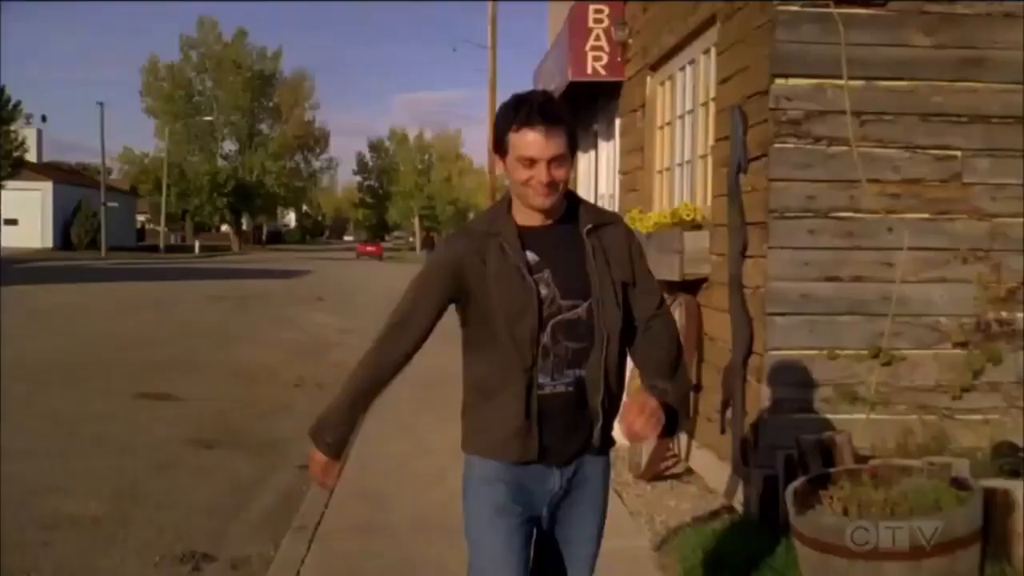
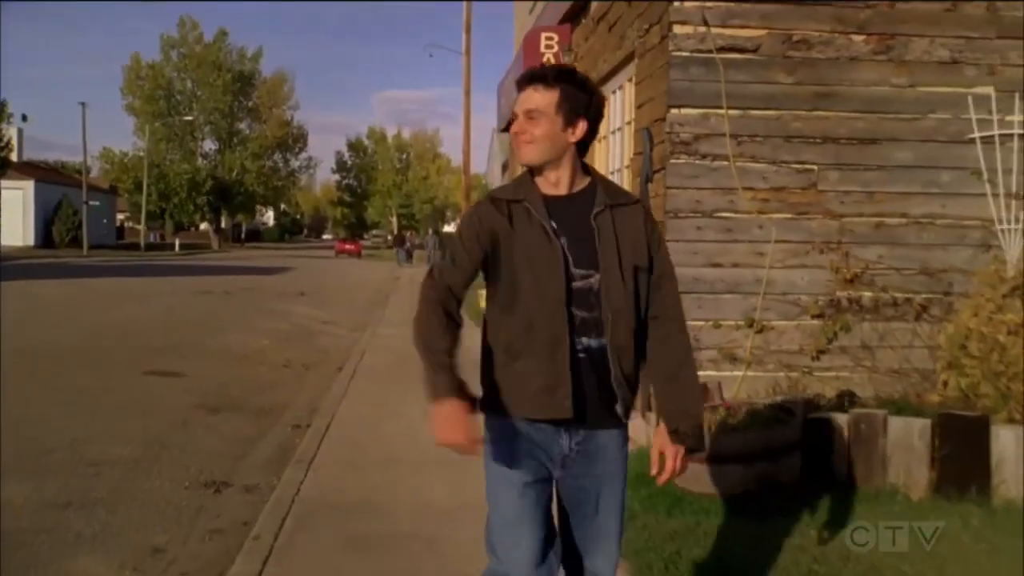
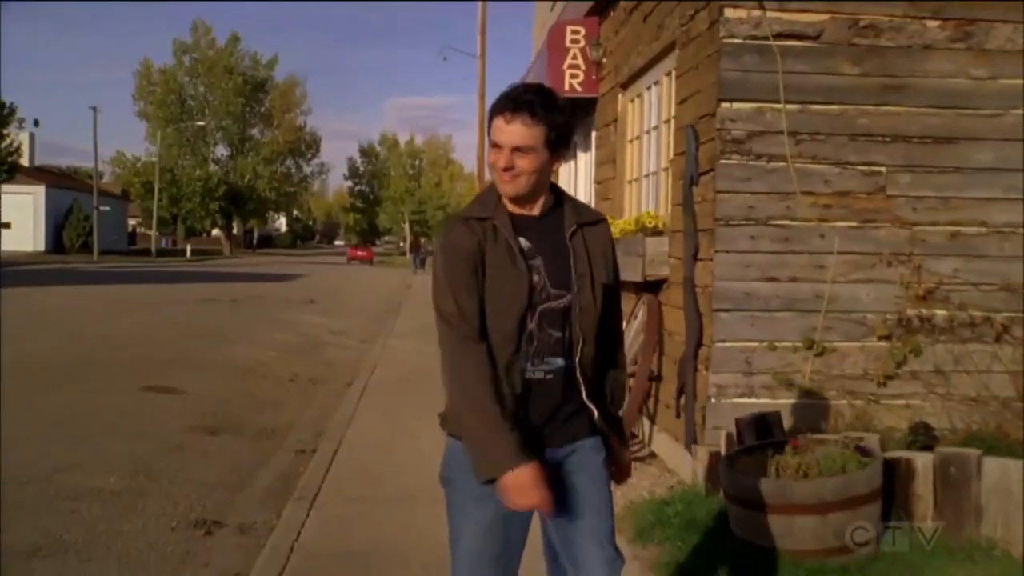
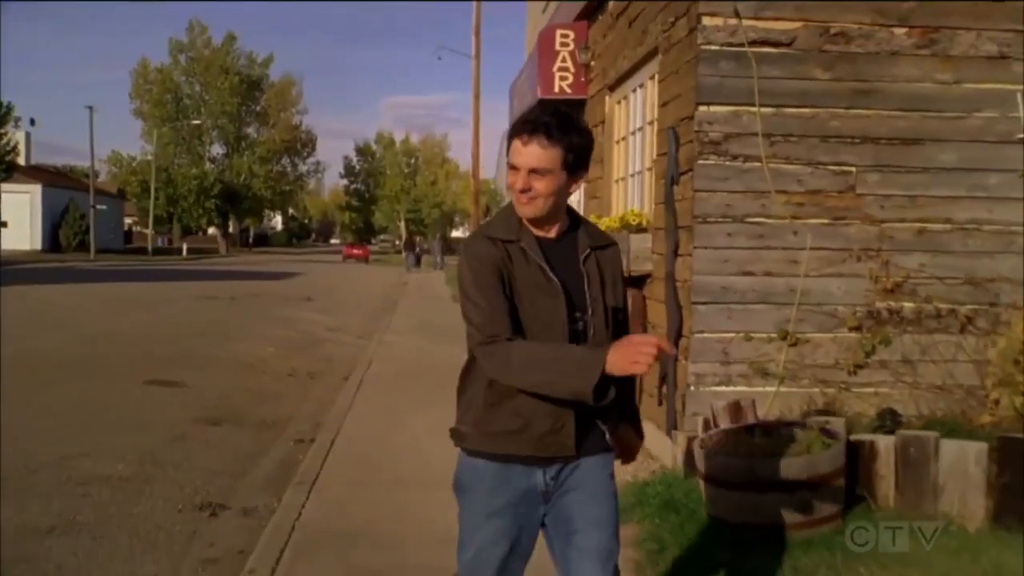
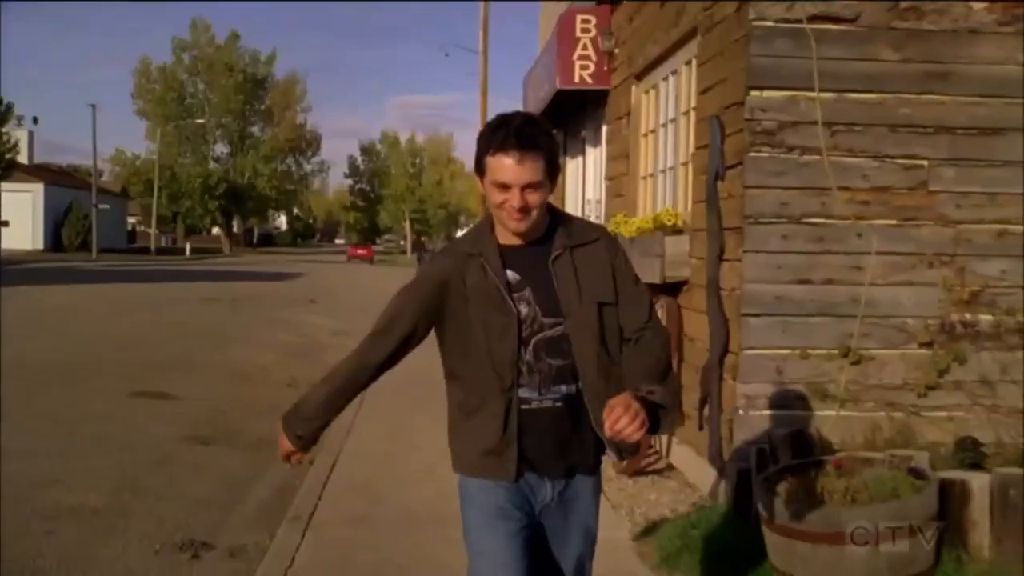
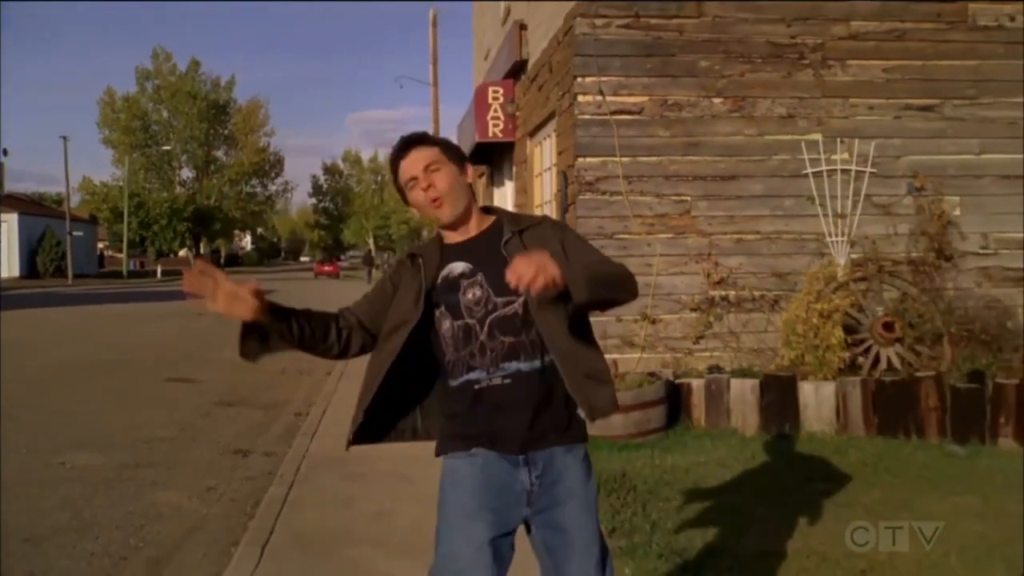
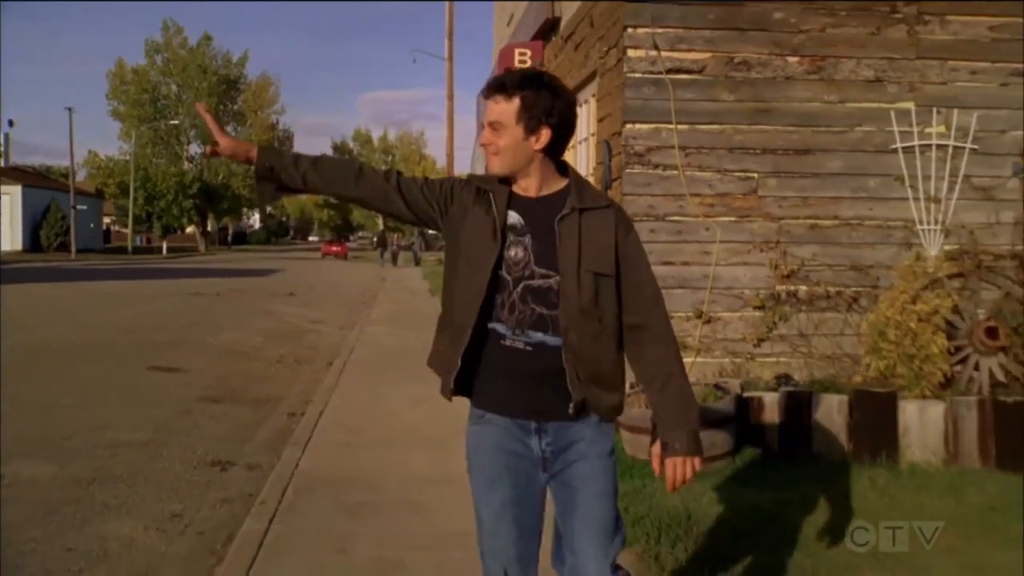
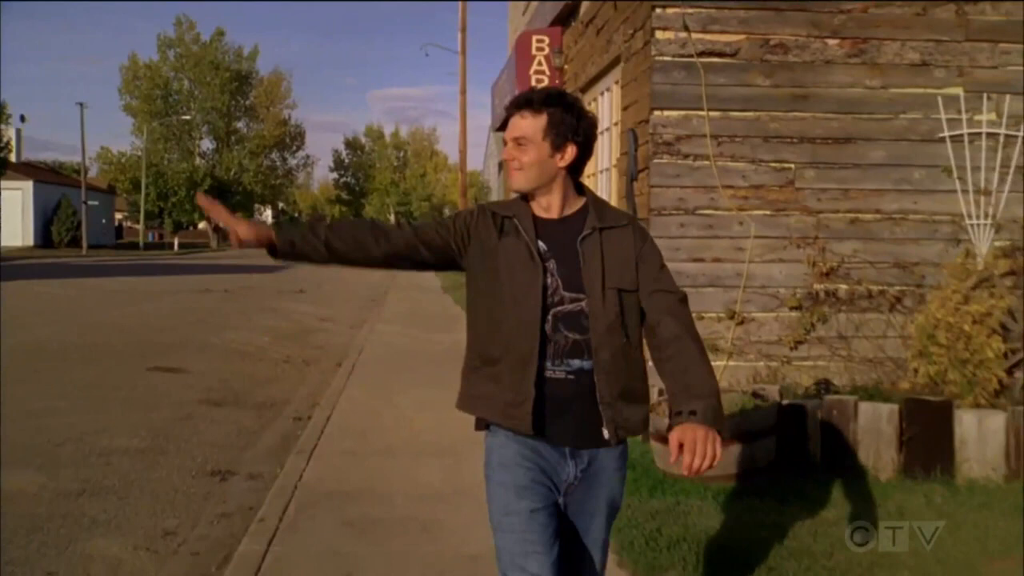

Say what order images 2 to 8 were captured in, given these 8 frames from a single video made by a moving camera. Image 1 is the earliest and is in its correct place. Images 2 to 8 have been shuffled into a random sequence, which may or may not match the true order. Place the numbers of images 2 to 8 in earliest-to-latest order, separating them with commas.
5, 3, 4, 2, 8, 7, 6
